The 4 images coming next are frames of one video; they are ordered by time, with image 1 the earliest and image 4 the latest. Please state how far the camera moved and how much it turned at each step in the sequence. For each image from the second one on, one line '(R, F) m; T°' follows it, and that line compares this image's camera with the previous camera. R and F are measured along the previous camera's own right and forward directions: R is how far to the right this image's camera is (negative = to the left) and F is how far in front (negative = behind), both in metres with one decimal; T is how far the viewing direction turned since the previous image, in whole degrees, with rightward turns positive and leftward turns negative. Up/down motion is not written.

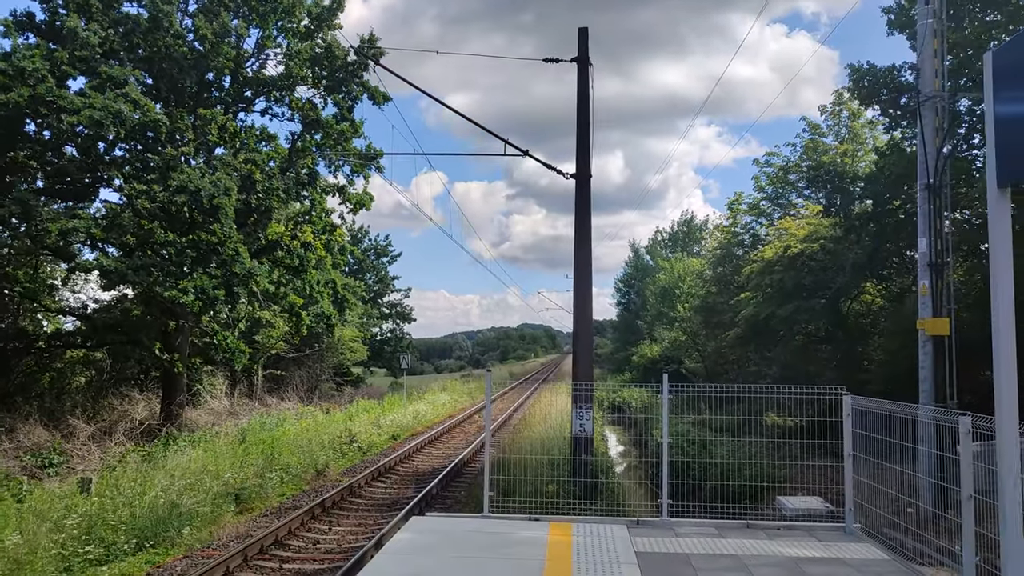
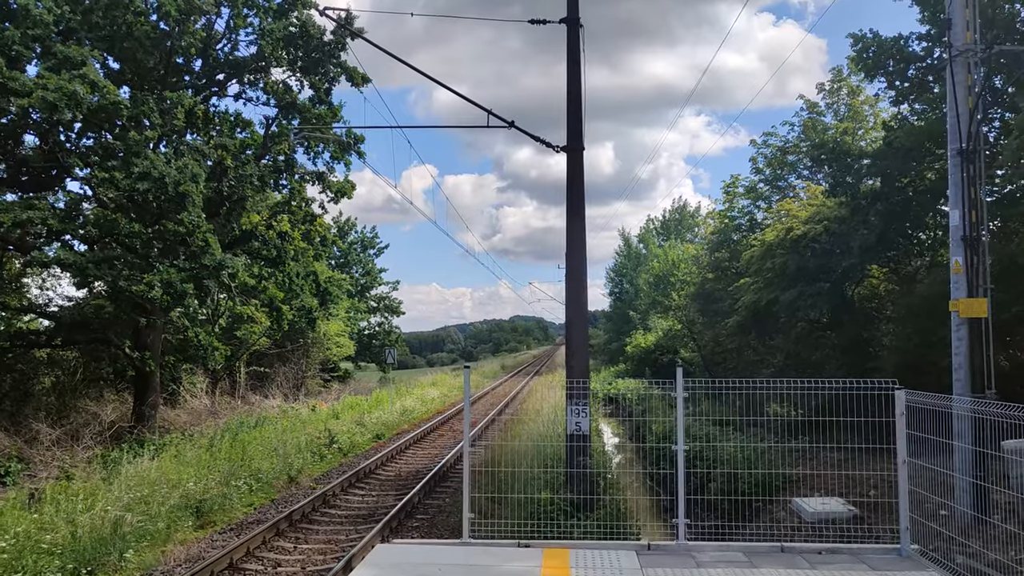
(+0.1, +1.0) m; +1°
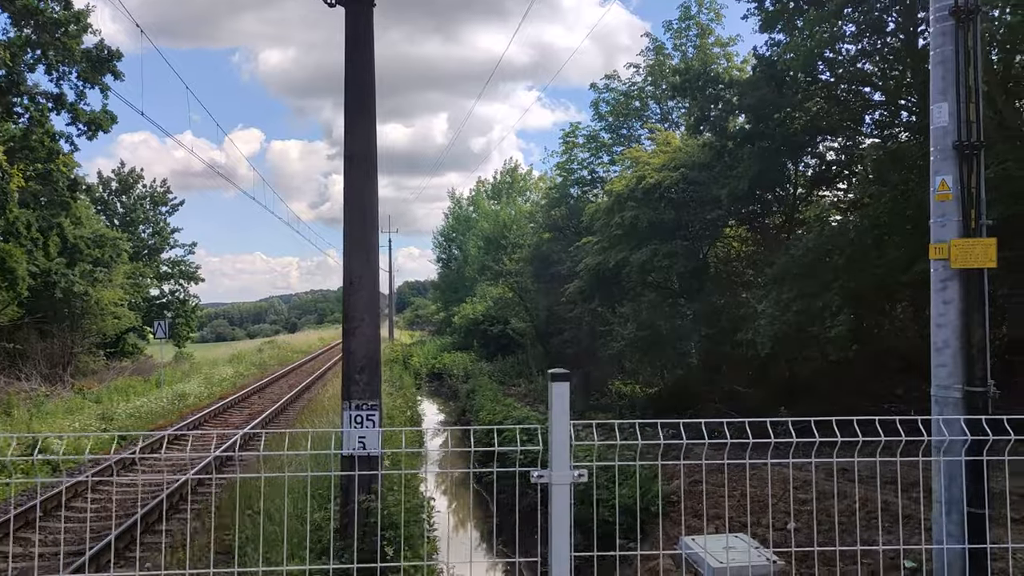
(+0.6, +3.4) m; +11°
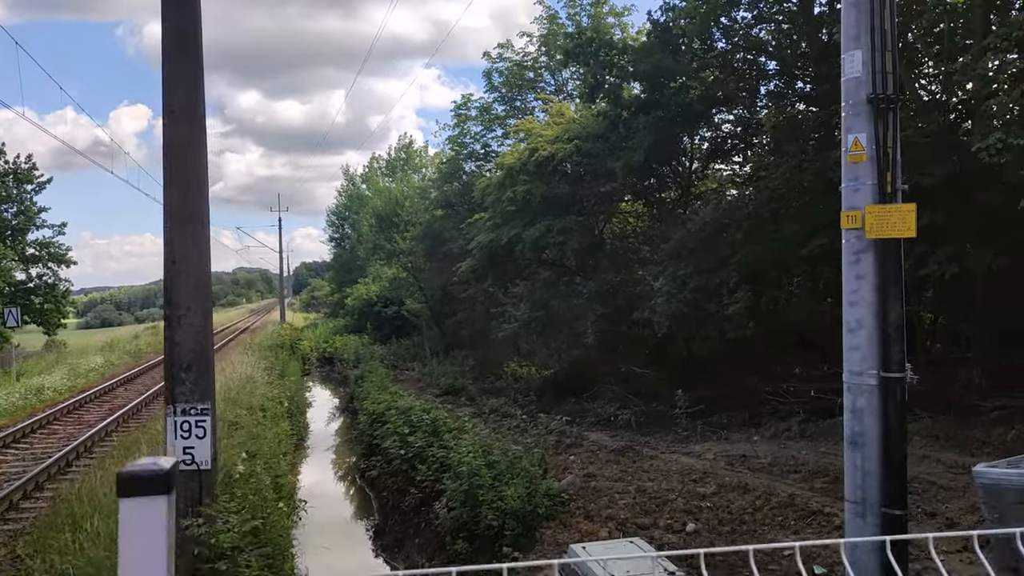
(+0.2, +0.8) m; +6°
